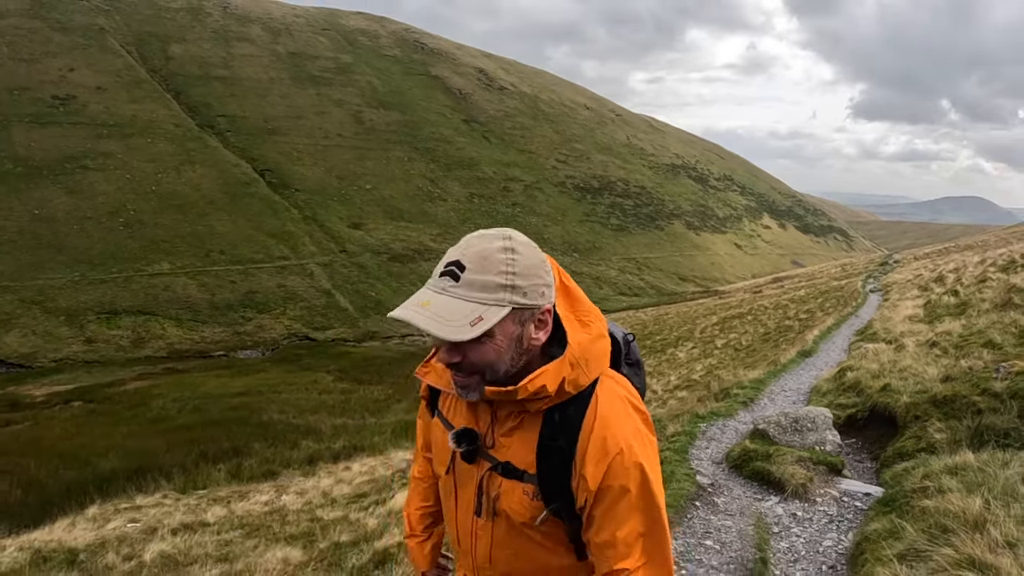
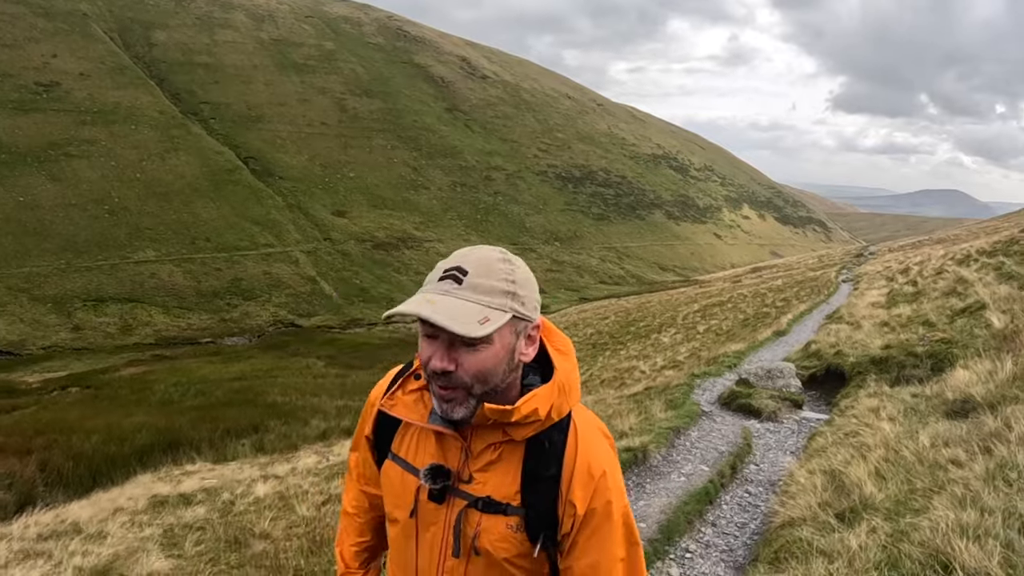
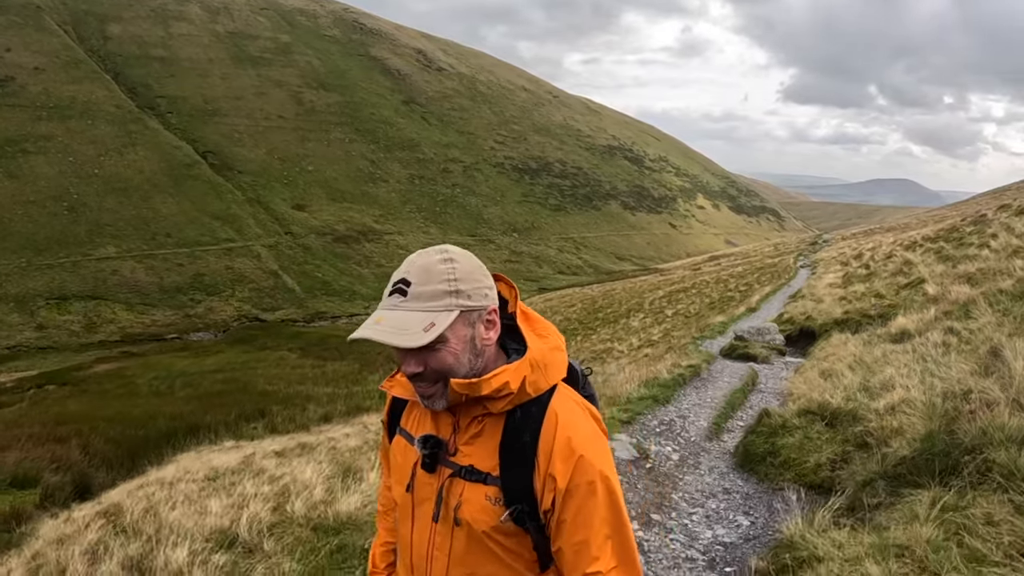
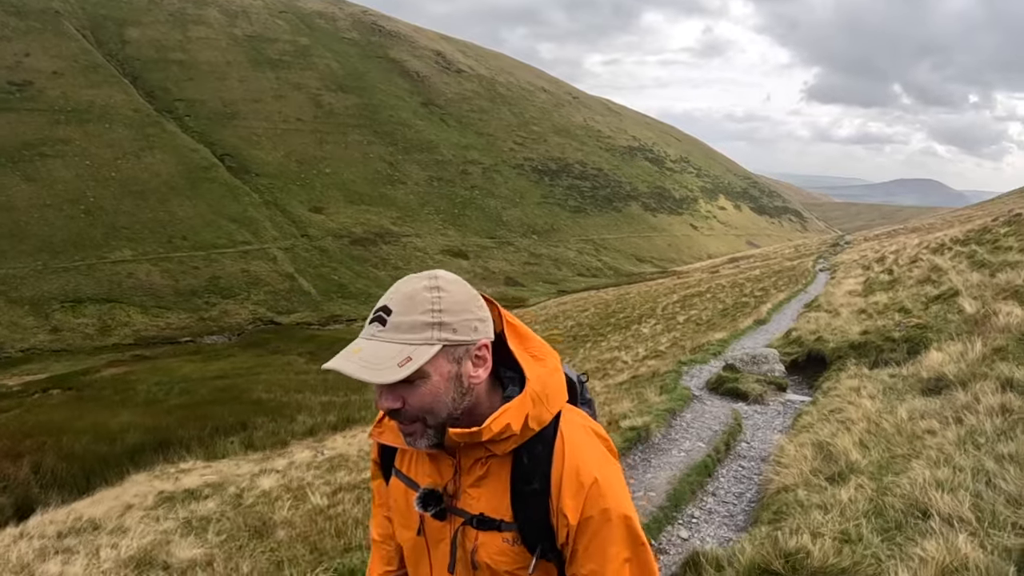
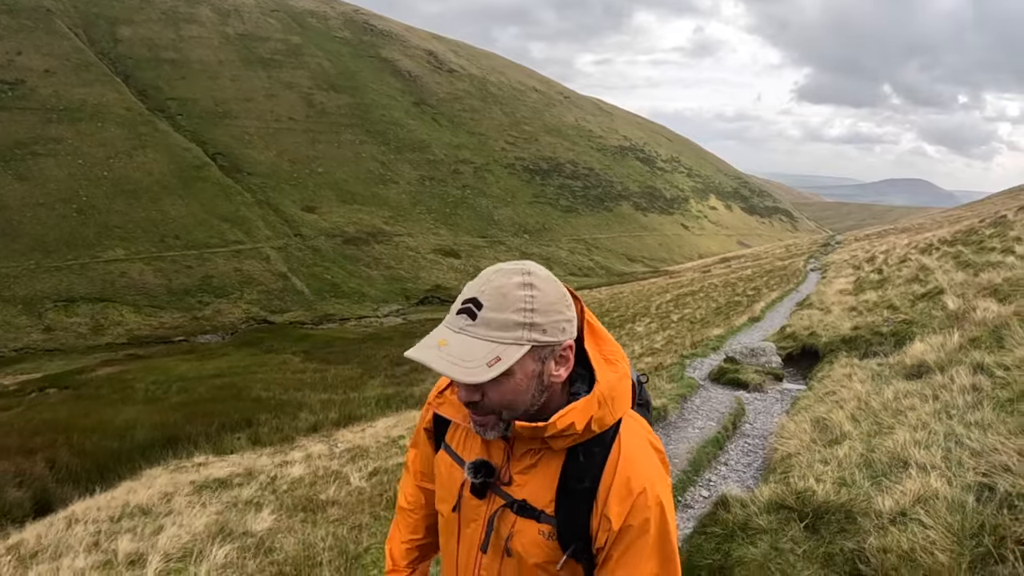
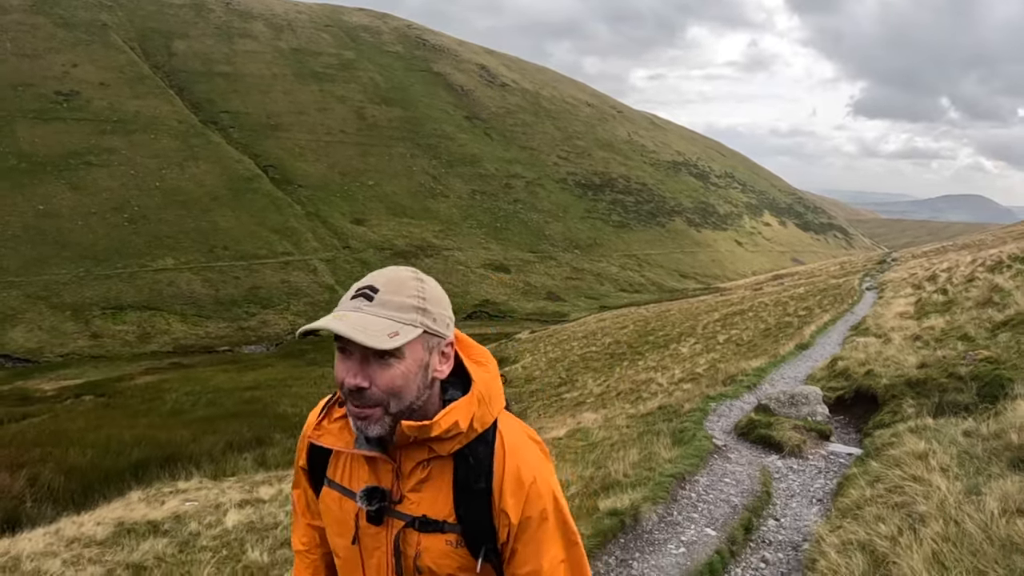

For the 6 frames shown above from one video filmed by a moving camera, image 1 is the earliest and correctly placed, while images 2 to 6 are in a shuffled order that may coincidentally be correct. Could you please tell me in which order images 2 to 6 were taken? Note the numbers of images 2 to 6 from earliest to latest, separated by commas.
6, 2, 4, 5, 3
